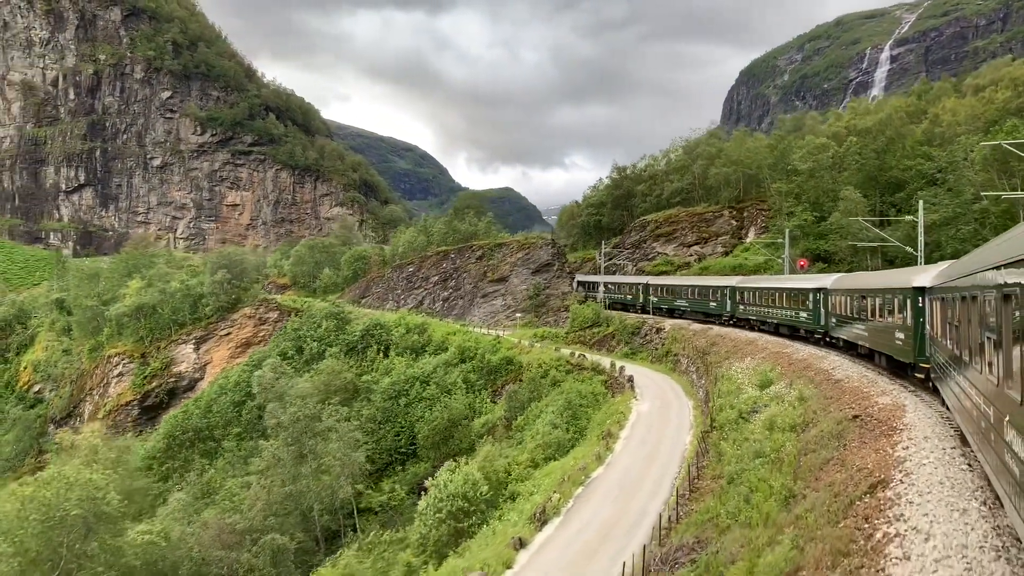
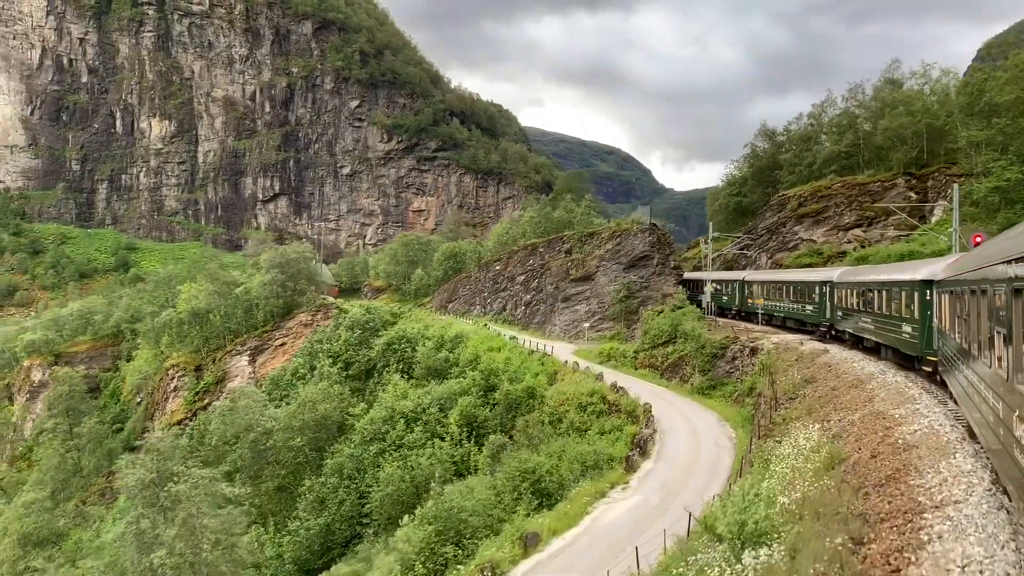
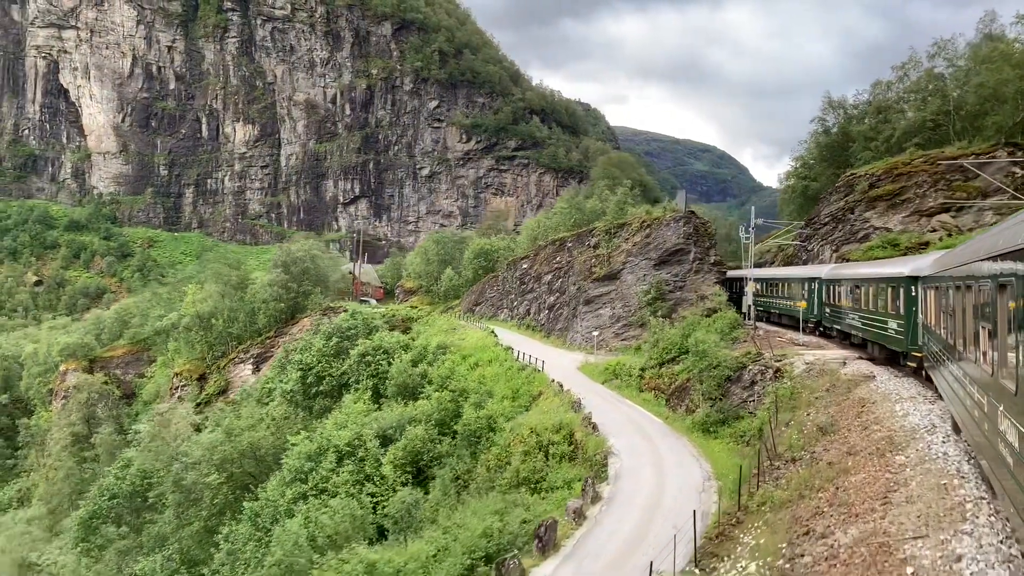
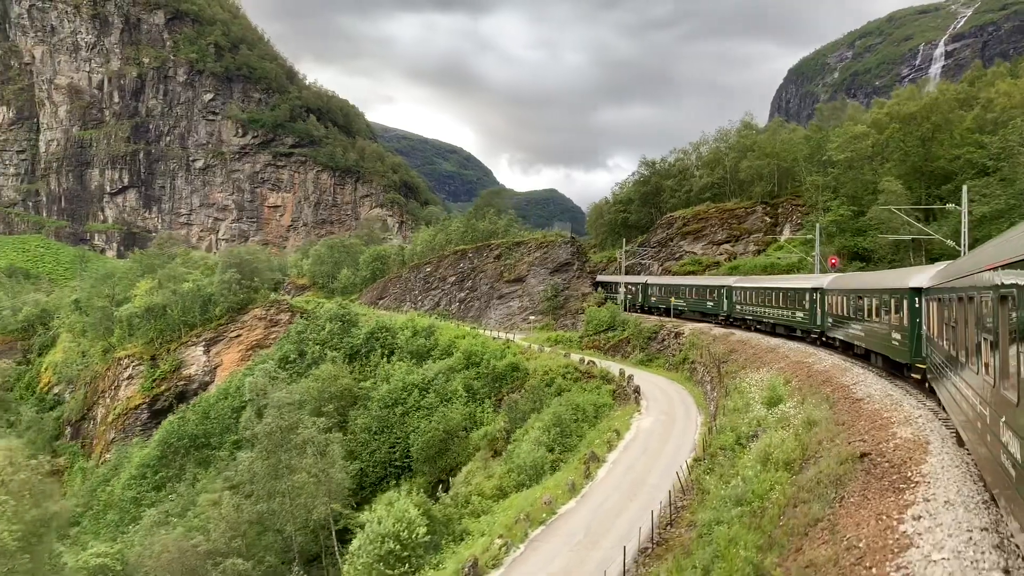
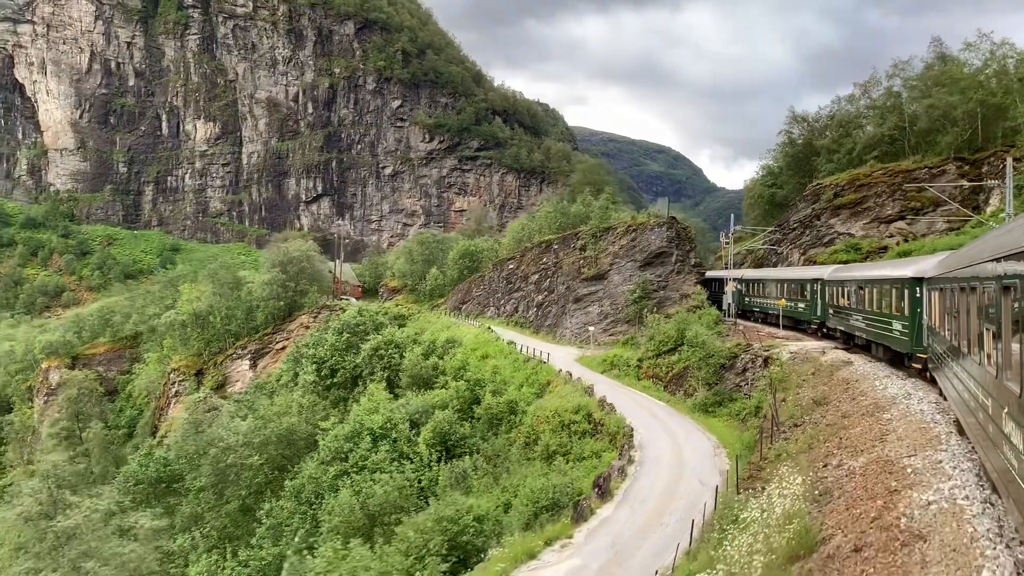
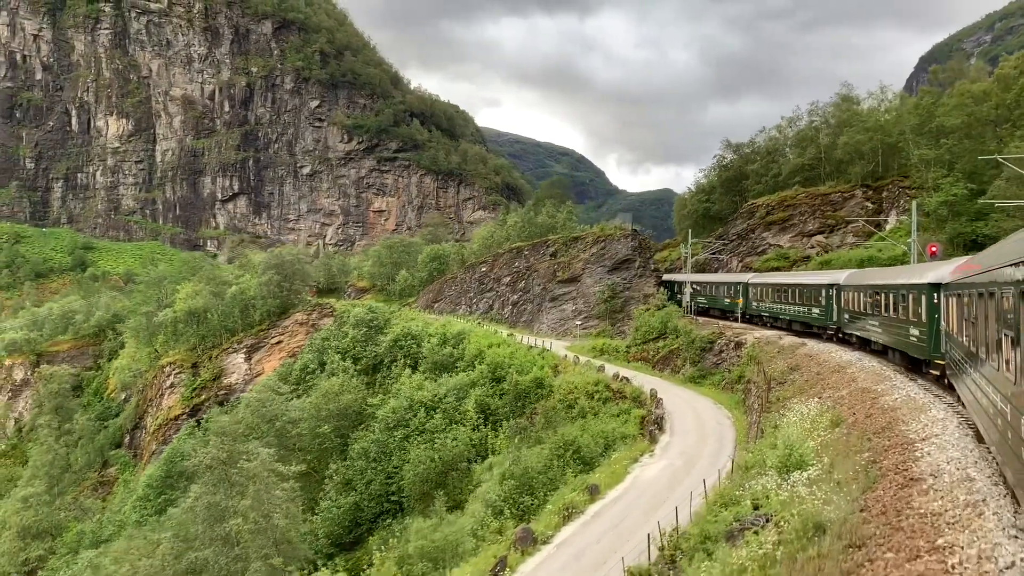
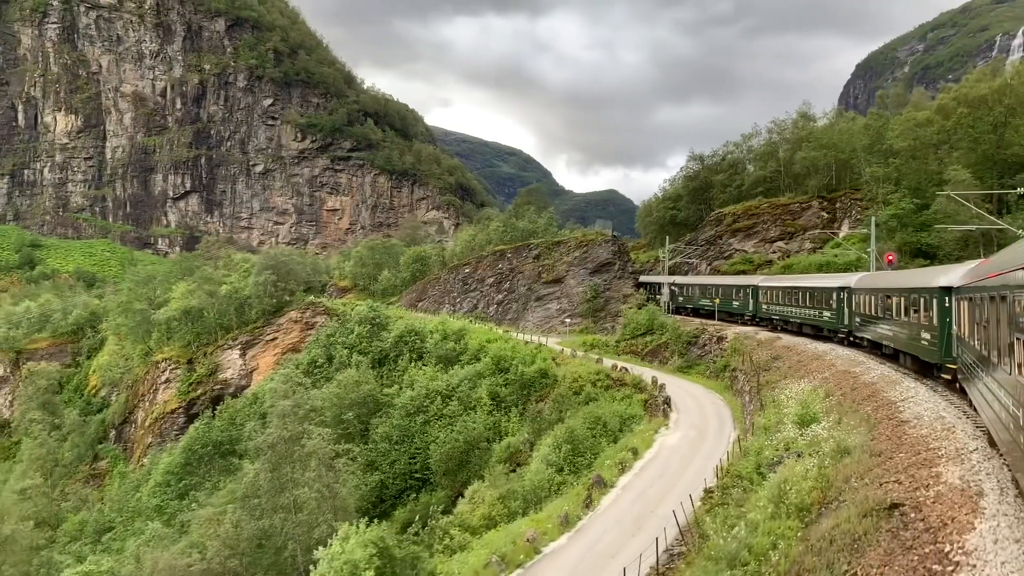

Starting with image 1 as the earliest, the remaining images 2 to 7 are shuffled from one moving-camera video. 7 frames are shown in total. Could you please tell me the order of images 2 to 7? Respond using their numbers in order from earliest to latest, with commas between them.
4, 7, 6, 2, 5, 3
